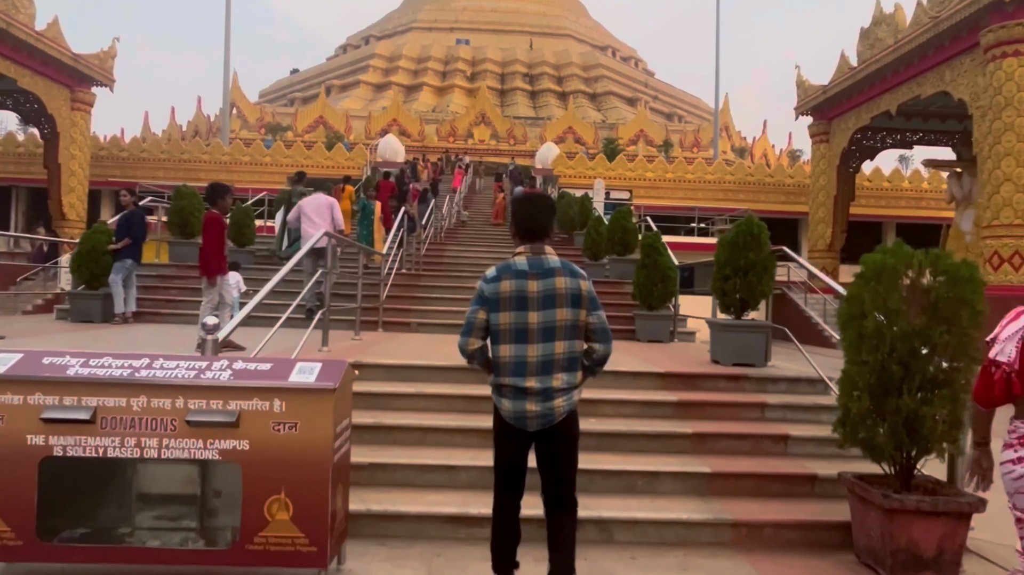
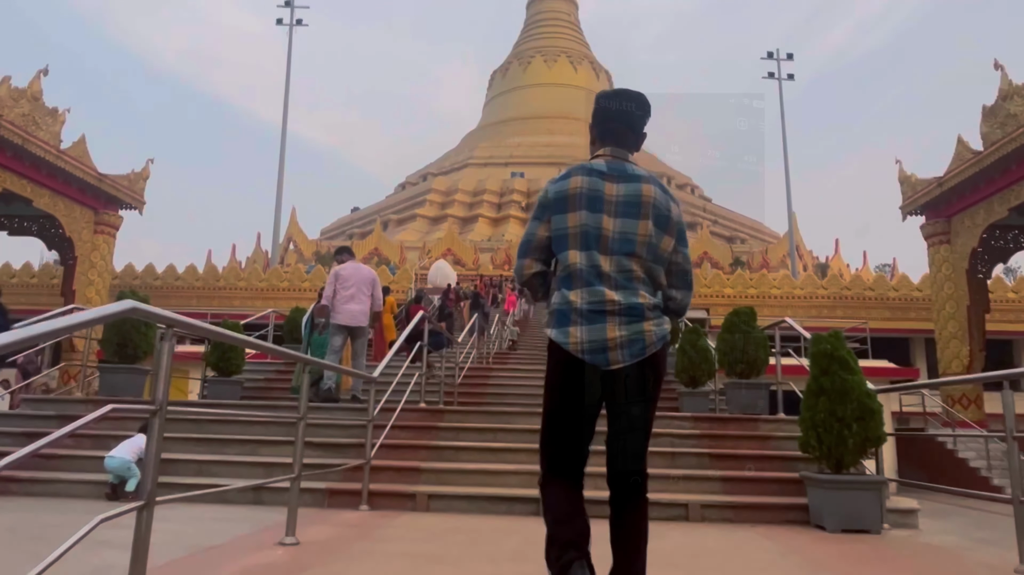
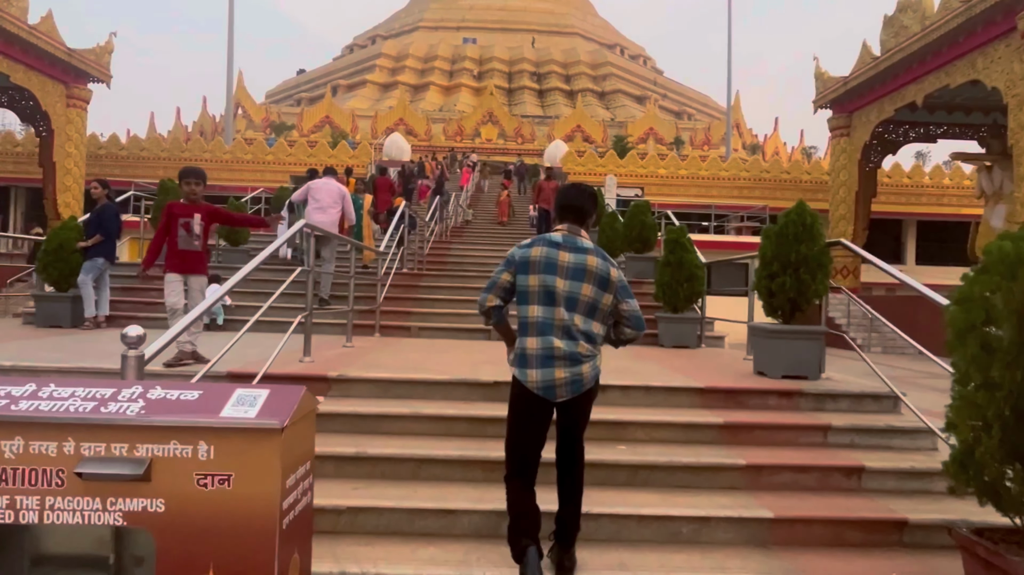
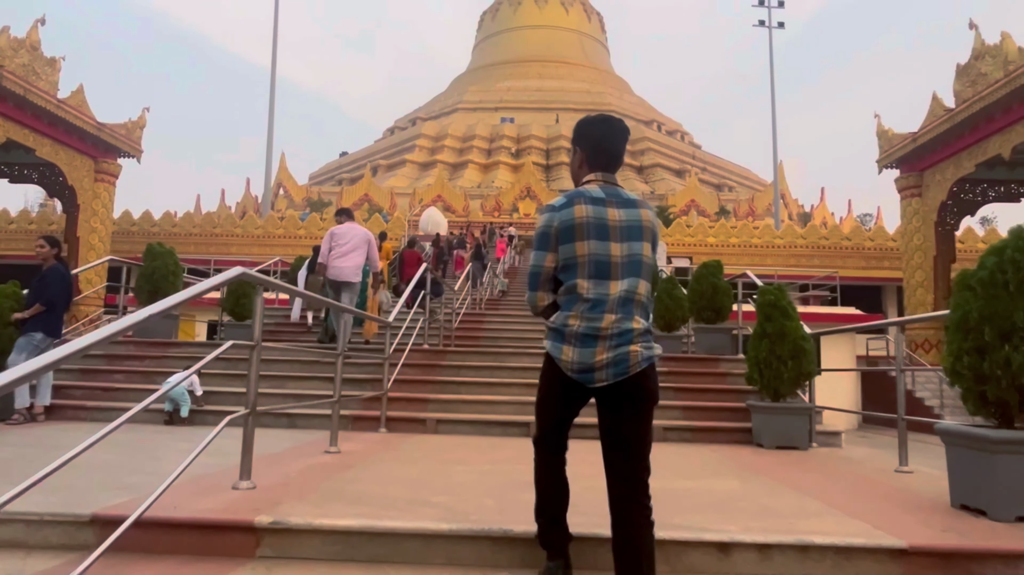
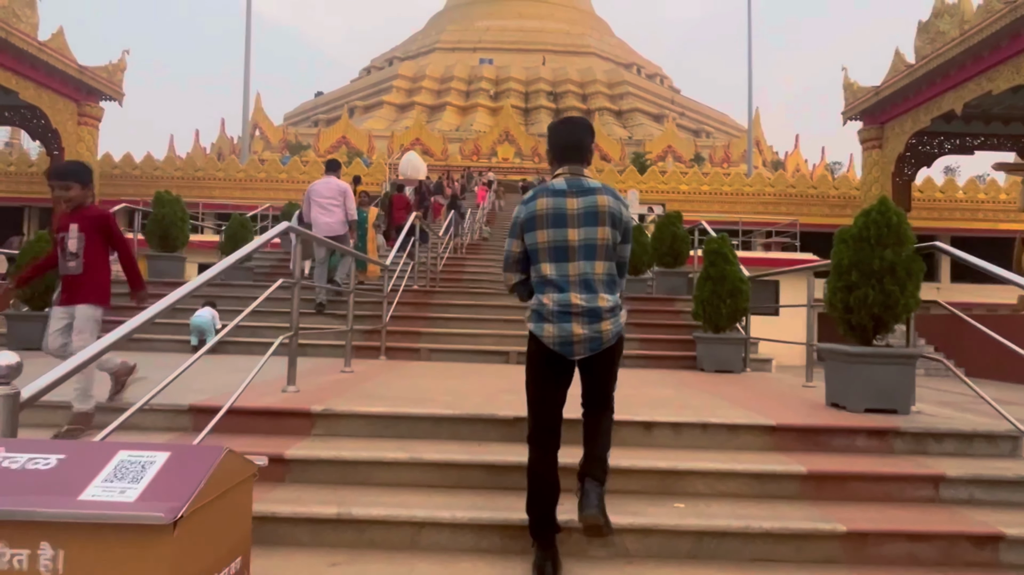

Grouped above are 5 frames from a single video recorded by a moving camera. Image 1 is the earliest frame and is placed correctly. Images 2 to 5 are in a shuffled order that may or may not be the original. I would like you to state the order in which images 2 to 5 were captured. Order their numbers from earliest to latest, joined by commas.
3, 5, 4, 2
